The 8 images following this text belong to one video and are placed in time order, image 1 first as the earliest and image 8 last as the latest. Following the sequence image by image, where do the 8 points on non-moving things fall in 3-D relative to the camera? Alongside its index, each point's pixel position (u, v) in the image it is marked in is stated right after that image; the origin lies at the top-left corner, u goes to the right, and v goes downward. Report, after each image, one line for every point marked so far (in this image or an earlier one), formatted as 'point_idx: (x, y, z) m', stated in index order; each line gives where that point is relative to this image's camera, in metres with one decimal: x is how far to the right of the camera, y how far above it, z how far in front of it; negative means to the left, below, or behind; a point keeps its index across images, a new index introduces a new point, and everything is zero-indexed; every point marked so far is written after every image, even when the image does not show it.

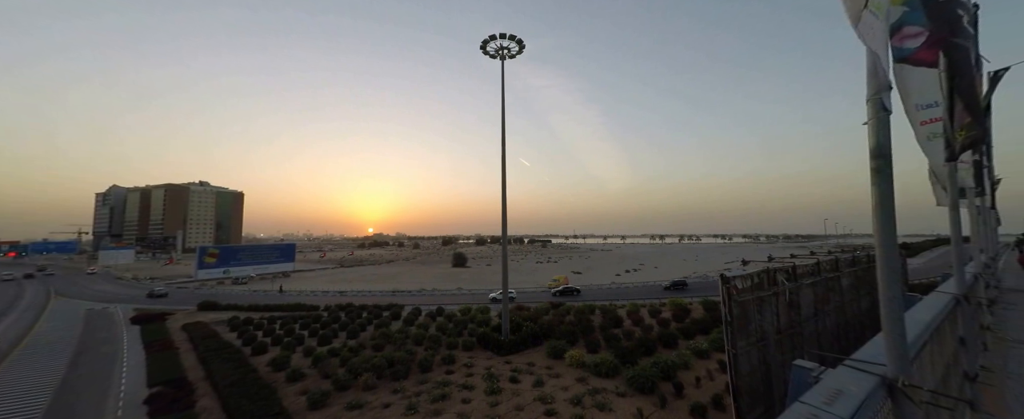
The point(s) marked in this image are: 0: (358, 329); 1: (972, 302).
0: (-7.9, -6.4, +18.6) m
1: (+8.1, -1.6, +5.9) m
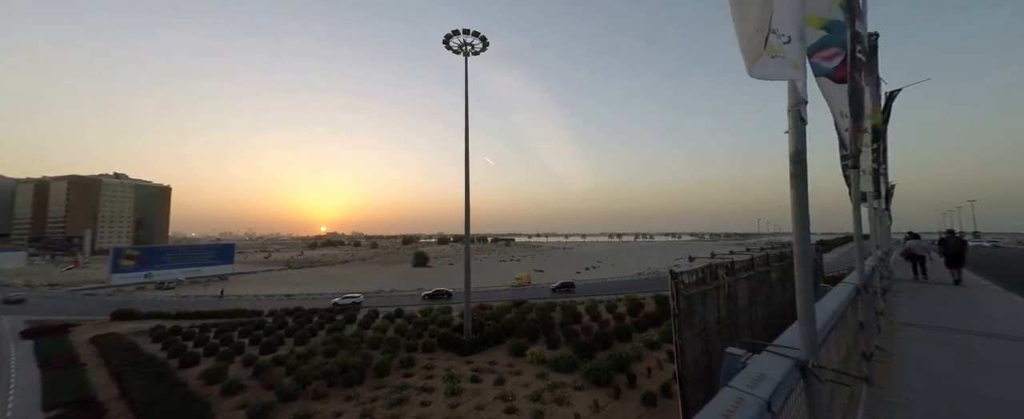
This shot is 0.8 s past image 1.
0: (-10.2, -6.3, +17.5) m
1: (+7.2, -1.6, +6.8) m
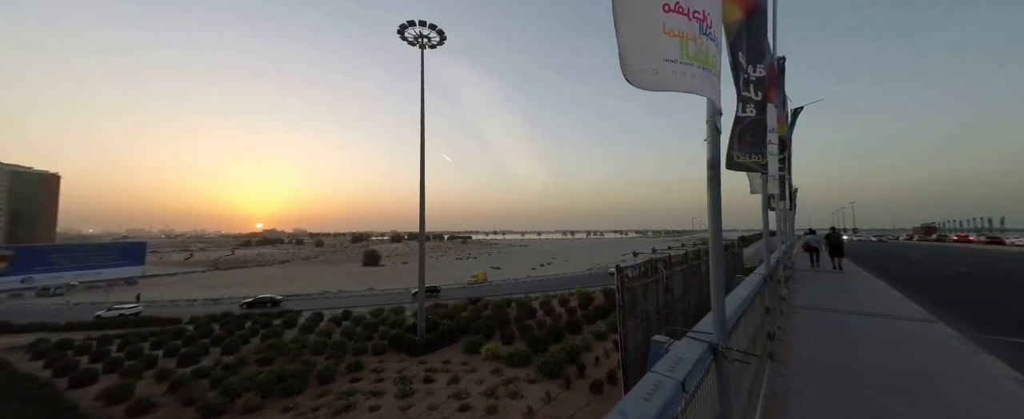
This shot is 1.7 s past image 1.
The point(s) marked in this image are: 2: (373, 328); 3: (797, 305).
0: (-12.7, -6.1, +16.1) m
1: (+6.0, -1.6, +7.8) m
2: (-7.7, -6.7, +19.7) m
3: (+6.7, -2.2, +8.1) m
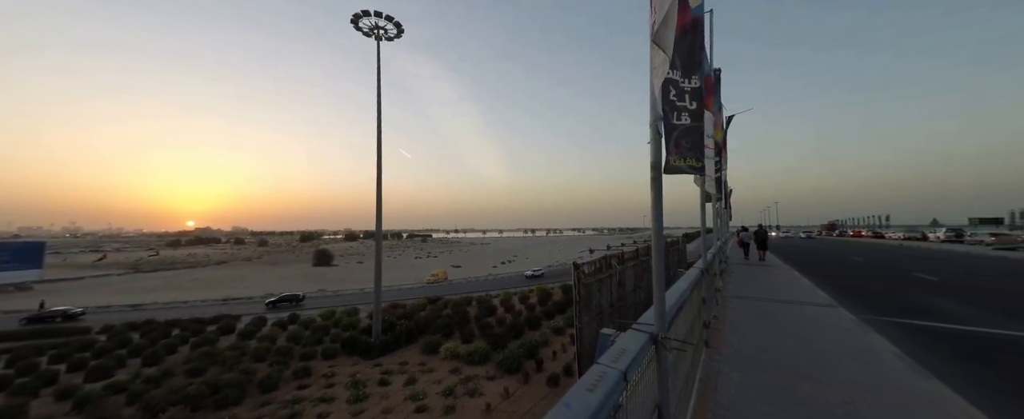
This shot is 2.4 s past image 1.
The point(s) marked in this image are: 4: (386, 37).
0: (-14.7, -5.9, +14.5) m
1: (+4.9, -1.5, +8.5) m
2: (-10.1, -6.6, +18.7) m
3: (+5.5, -2.1, +8.8) m
4: (-6.7, +9.0, +18.1) m
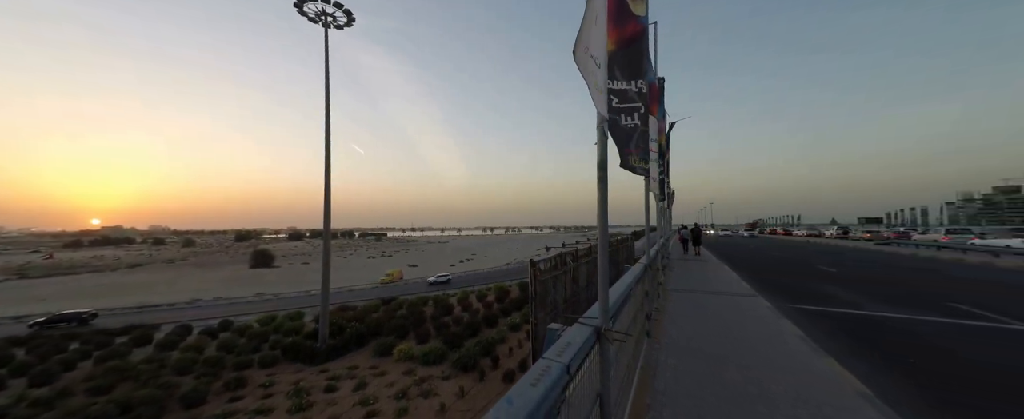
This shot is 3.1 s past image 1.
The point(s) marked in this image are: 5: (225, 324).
0: (-16.5, -5.8, +12.6) m
1: (+3.7, -1.5, +8.9) m
2: (-12.5, -6.4, +17.3) m
3: (+4.3, -2.1, +9.4) m
4: (-8.9, +9.2, +17.0) m
5: (-16.2, -6.4, +19.4) m
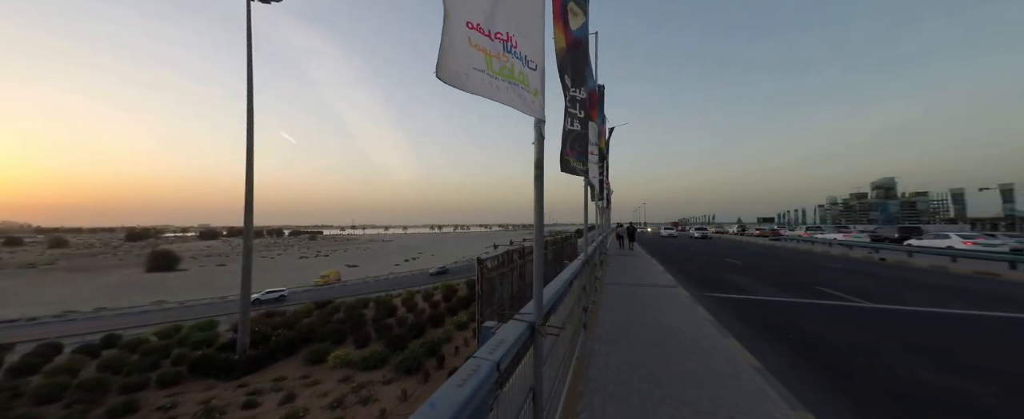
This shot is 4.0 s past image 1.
0: (-18.5, -5.6, +9.6) m
1: (+2.0, -1.5, +9.0) m
2: (-15.3, -6.2, +14.8) m
3: (+2.5, -2.1, +9.5) m
4: (-11.5, +9.4, +15.0) m
5: (-19.2, -6.1, +16.4) m
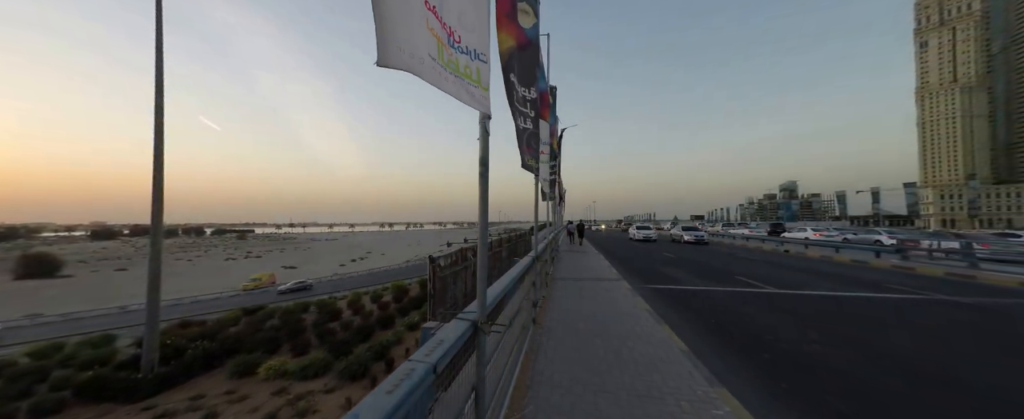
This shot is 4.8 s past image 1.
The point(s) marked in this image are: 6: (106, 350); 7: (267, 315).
0: (-19.8, -5.4, +6.4) m
1: (+0.7, -1.3, +8.5) m
2: (-17.3, -5.9, +12.1) m
3: (+1.1, -1.9, +9.1) m
4: (-13.5, +9.6, +12.6) m
5: (-21.4, -5.9, +13.1) m
6: (-18.1, -6.1, +14.8) m
7: (-14.5, -6.1, +19.8) m
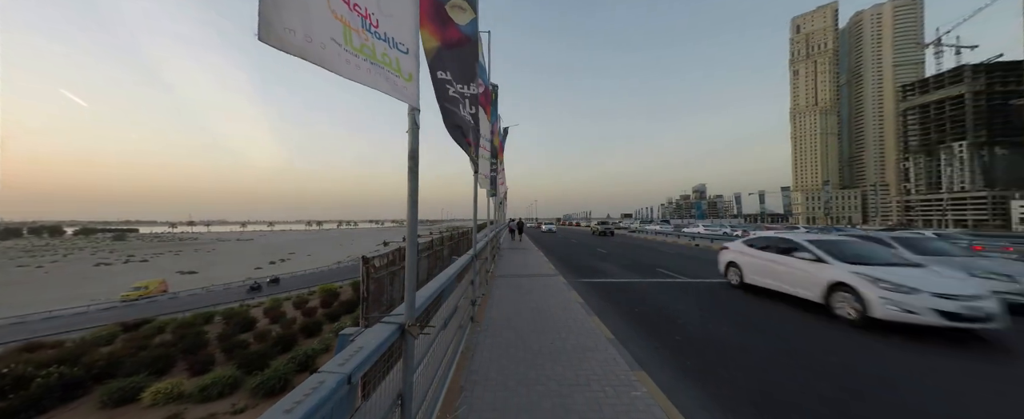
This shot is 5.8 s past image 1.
0: (-20.5, -5.1, +2.1) m
1: (-0.7, -1.1, +7.6) m
2: (-19.1, -5.6, +8.1) m
3: (-0.4, -1.7, +8.3) m
4: (-15.4, +9.9, +9.2) m
5: (-23.3, -5.5, +8.3) m
6: (-20.4, -5.8, +10.6) m
7: (-17.7, -5.7, +16.1) m
